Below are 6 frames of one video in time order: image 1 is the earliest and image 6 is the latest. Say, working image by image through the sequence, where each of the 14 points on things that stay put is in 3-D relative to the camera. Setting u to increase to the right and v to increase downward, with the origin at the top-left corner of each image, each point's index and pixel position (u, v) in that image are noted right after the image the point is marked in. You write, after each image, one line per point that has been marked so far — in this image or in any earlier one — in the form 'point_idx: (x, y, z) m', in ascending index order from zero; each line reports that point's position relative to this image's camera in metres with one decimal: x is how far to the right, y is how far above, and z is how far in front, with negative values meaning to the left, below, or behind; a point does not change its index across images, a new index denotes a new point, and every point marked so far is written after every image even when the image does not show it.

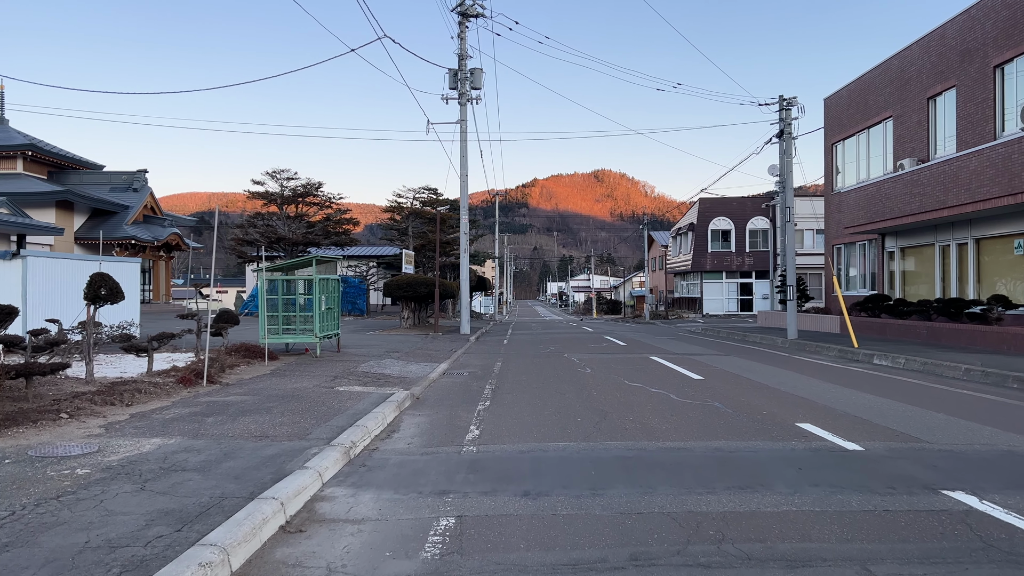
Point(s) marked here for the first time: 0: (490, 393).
0: (-0.4, -1.7, +10.8) m
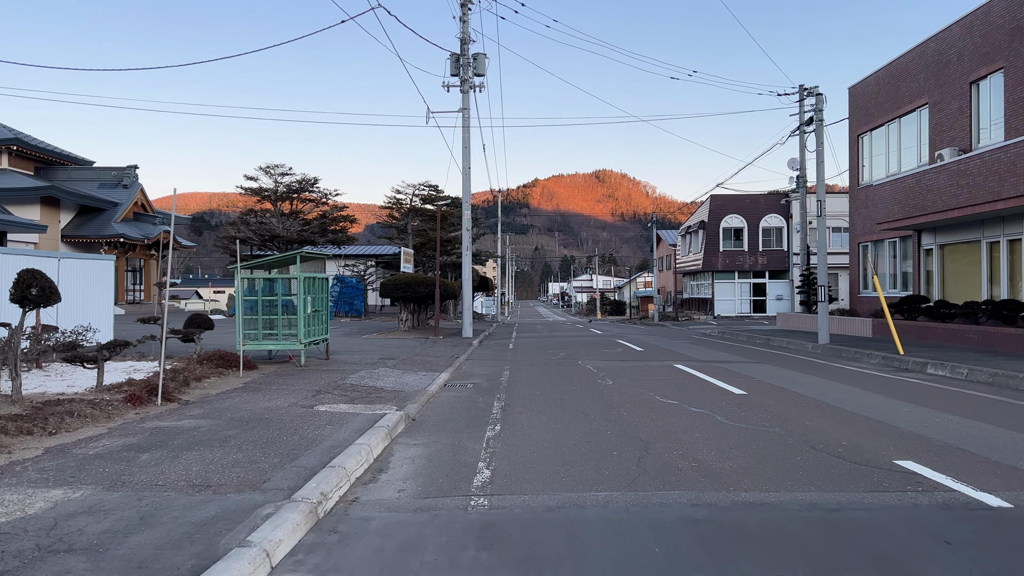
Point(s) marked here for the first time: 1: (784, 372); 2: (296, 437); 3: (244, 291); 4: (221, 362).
0: (-0.2, -1.7, +9.1) m
1: (+5.6, -1.7, +13.8) m
2: (-2.2, -1.5, +6.9) m
3: (-5.4, -0.1, +13.4) m
4: (-5.4, -1.4, +12.2) m
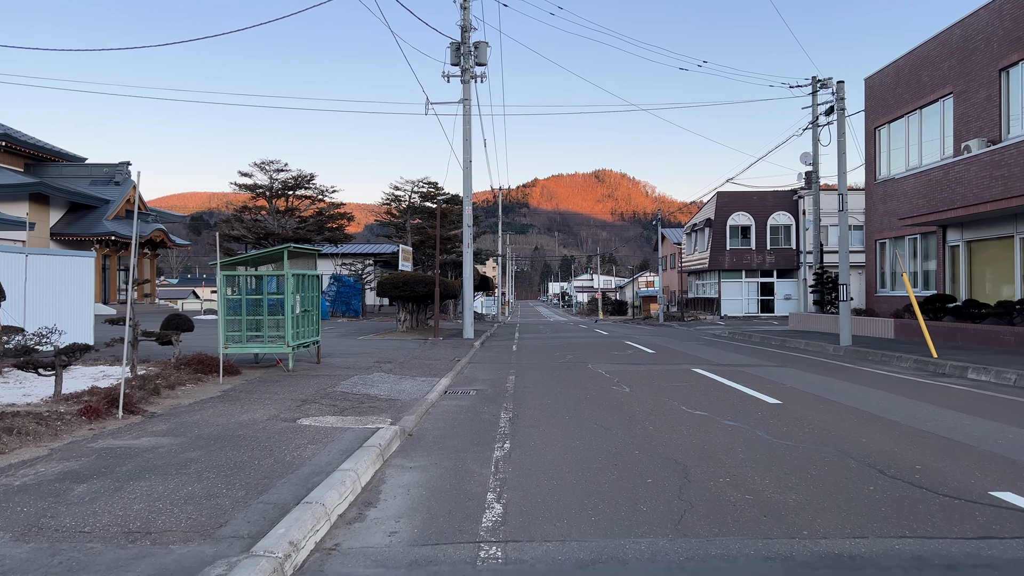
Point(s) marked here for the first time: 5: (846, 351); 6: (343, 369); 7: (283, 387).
0: (-0.1, -1.7, +8.0) m
1: (+5.7, -1.7, +12.7) m
2: (-2.1, -1.5, +5.8) m
3: (-5.3, 0.0, +12.3) m
4: (-5.2, -1.3, +11.2) m
5: (+8.9, -1.7, +17.7) m
6: (-3.3, -1.6, +12.9) m
7: (-3.5, -1.5, +10.3) m
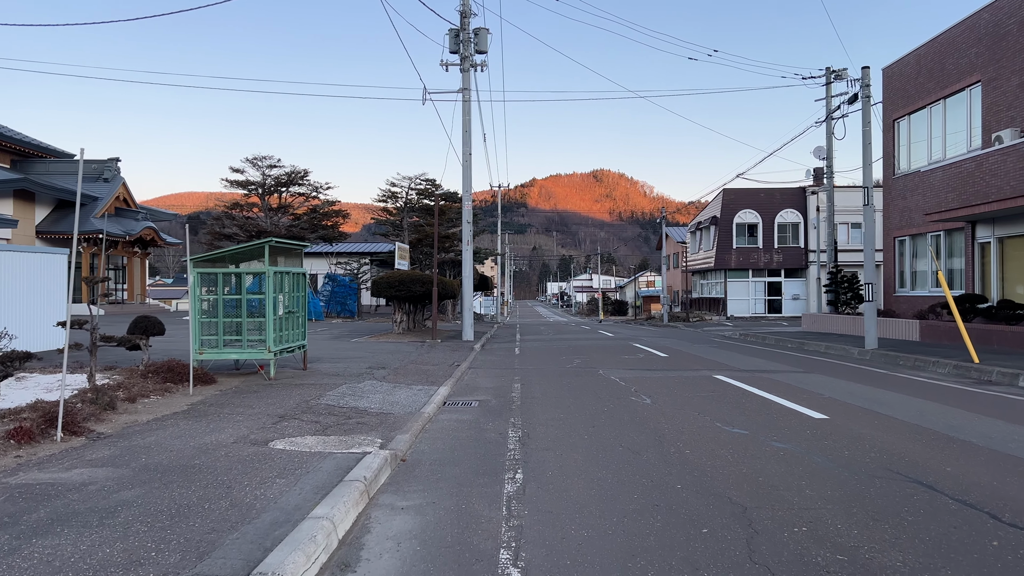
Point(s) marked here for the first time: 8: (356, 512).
0: (0.0, -1.7, +6.8) m
1: (+5.8, -1.7, +11.5) m
2: (-2.0, -1.5, +4.6) m
3: (-5.2, 0.0, +11.1) m
4: (-5.1, -1.3, +10.0) m
5: (+8.9, -1.7, +16.6) m
6: (-3.2, -1.6, +11.7) m
7: (-3.4, -1.5, +9.1) m
8: (-1.1, -1.6, +4.7) m
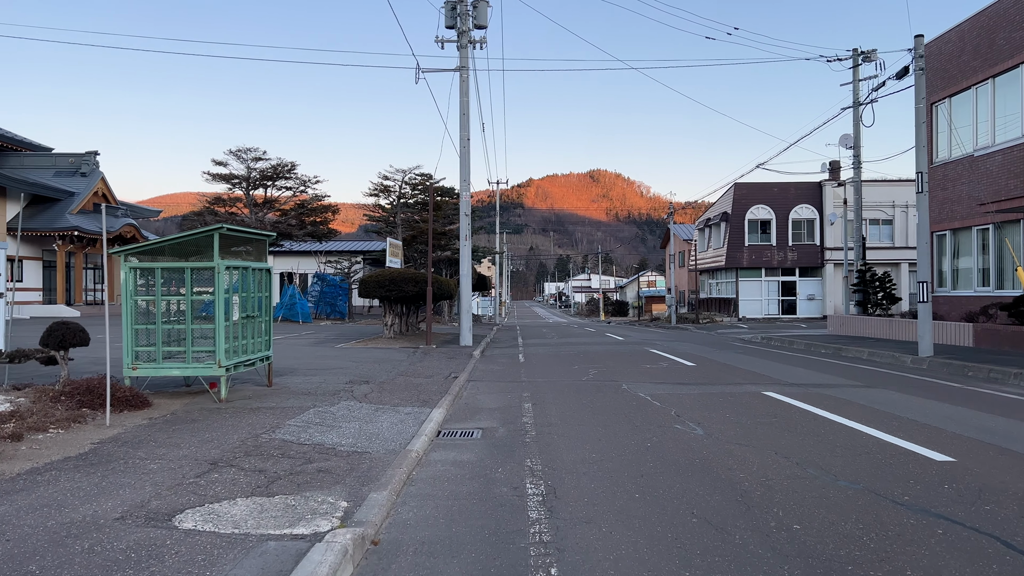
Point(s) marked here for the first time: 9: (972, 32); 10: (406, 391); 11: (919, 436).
0: (+0.2, -1.6, +4.7) m
1: (+6.0, -1.7, +9.4) m
2: (-1.8, -1.5, +2.4) m
3: (-5.0, 0.0, +8.9) m
4: (-5.0, -1.3, +7.8) m
5: (+9.1, -1.6, +14.5) m
6: (-3.0, -1.5, +9.5) m
7: (-3.3, -1.5, +6.9) m
8: (-0.9, -1.6, +2.6) m
9: (+13.8, +7.7, +20.0) m
10: (-1.7, -1.6, +10.6) m
11: (+4.4, -1.6, +7.2) m
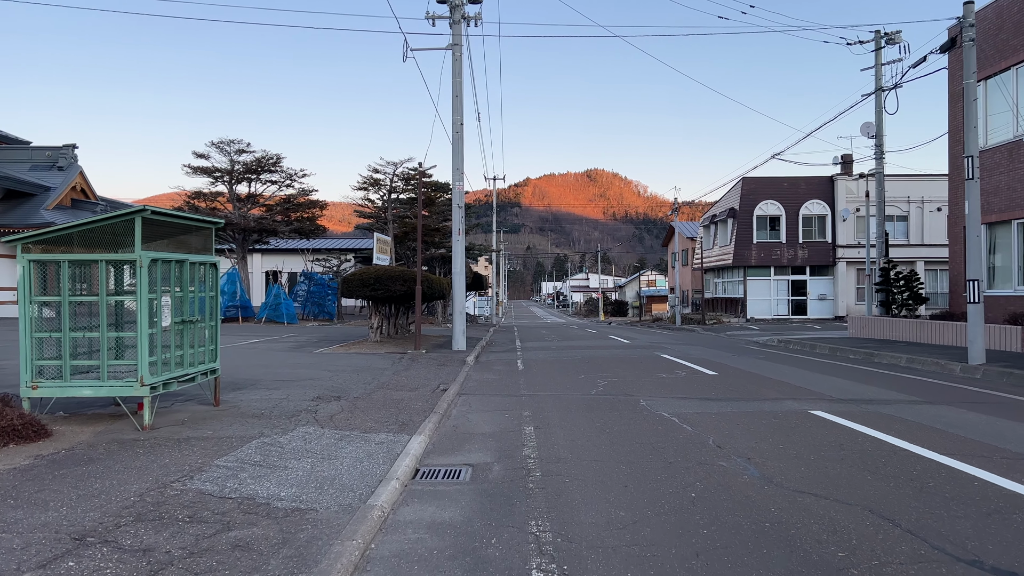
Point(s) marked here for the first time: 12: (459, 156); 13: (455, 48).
0: (+0.2, -1.6, +2.9) m
1: (+5.9, -1.6, +7.7) m
2: (-1.8, -1.4, +0.7) m
3: (-5.1, 0.0, +7.1) m
4: (-5.0, -1.3, +6.0) m
5: (+9.0, -1.6, +12.7) m
6: (-3.1, -1.5, +7.7) m
7: (-3.3, -1.5, +5.1) m
8: (-0.9, -1.6, +0.8) m
9: (+13.7, +7.7, +18.3) m
10: (-1.7, -1.6, +8.8) m
11: (+4.4, -1.6, +5.4) m
12: (-1.6, +3.9, +19.9) m
13: (-1.5, +6.6, +18.4) m
